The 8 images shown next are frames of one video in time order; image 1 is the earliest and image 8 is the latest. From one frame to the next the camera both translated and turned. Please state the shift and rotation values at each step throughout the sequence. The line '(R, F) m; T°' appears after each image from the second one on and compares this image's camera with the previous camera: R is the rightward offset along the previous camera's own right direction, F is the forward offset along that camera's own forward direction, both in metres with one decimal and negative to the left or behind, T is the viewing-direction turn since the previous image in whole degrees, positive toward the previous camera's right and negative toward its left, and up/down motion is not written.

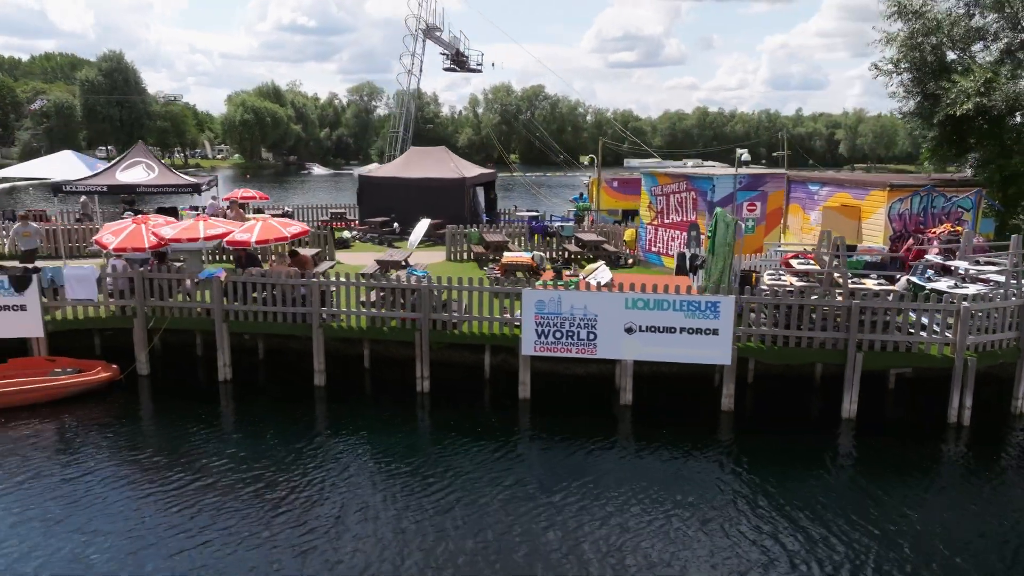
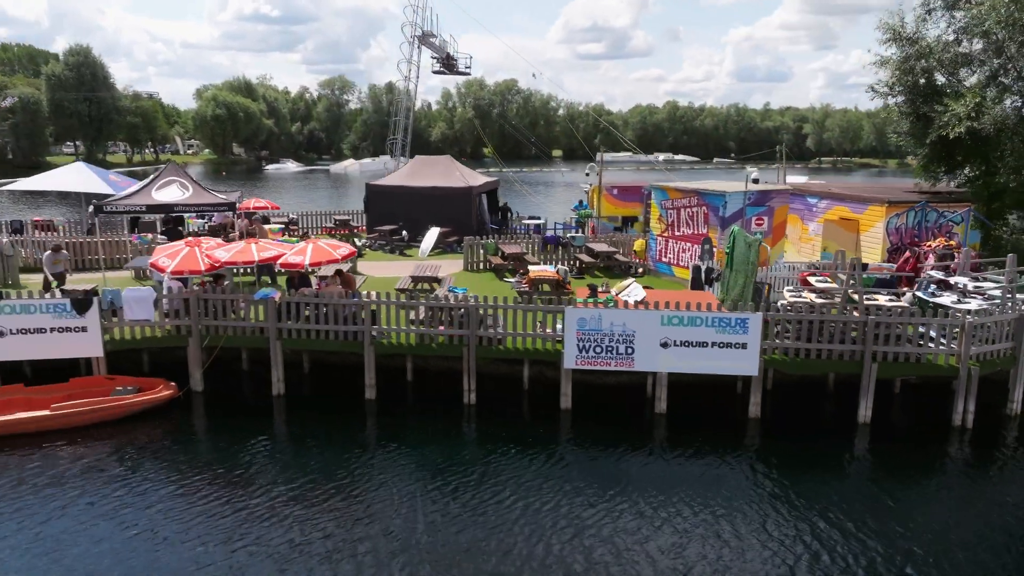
(-1.4, -0.9) m; +2°
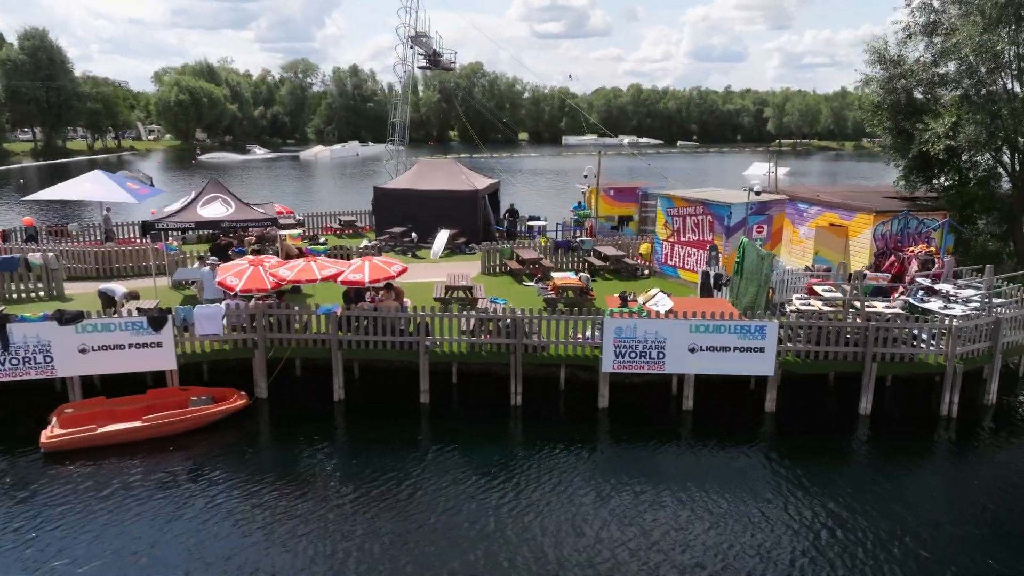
(-1.7, -1.4) m; +3°
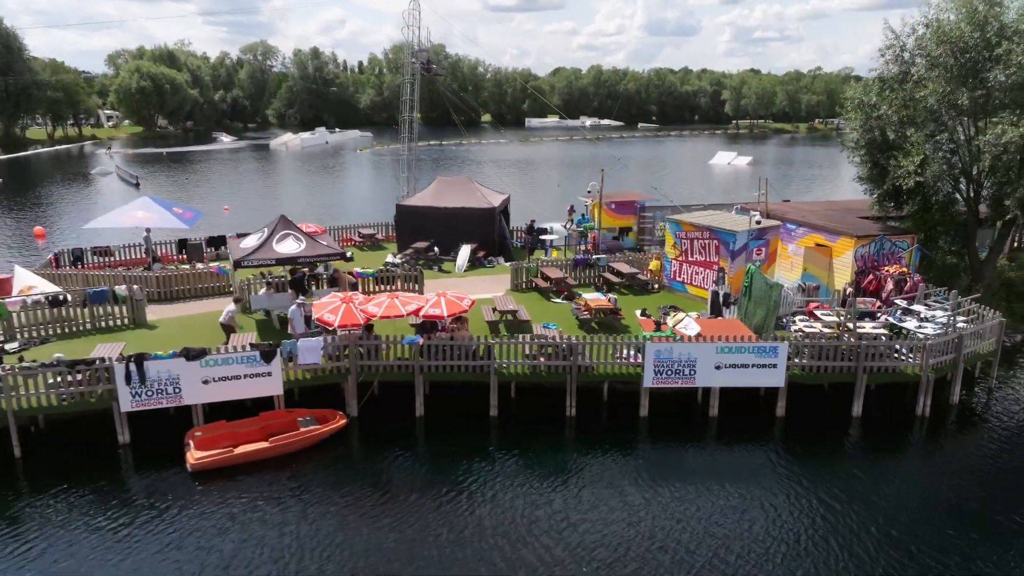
(-2.5, -2.7) m; +3°
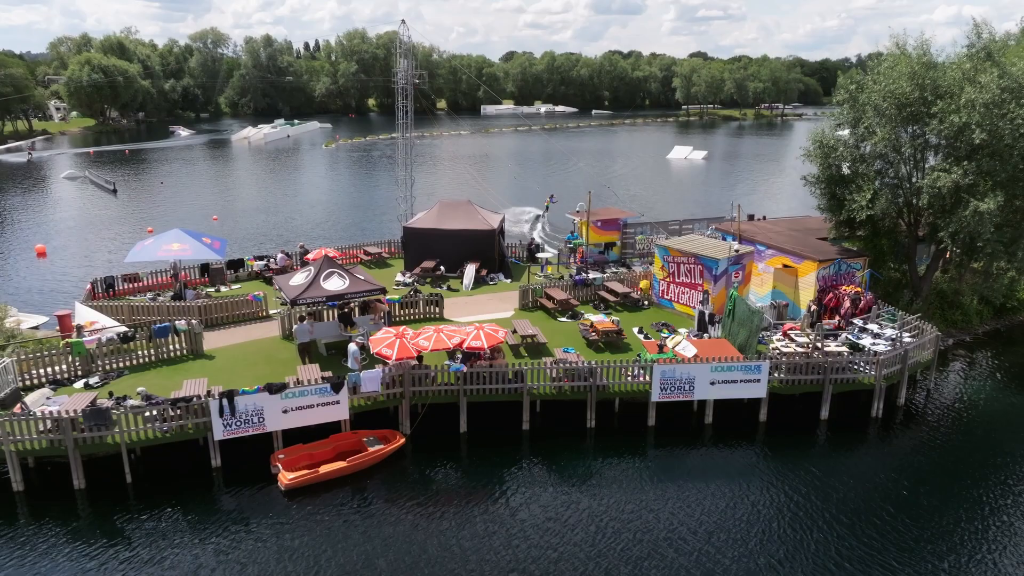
(-2.3, -3.1) m; +4°
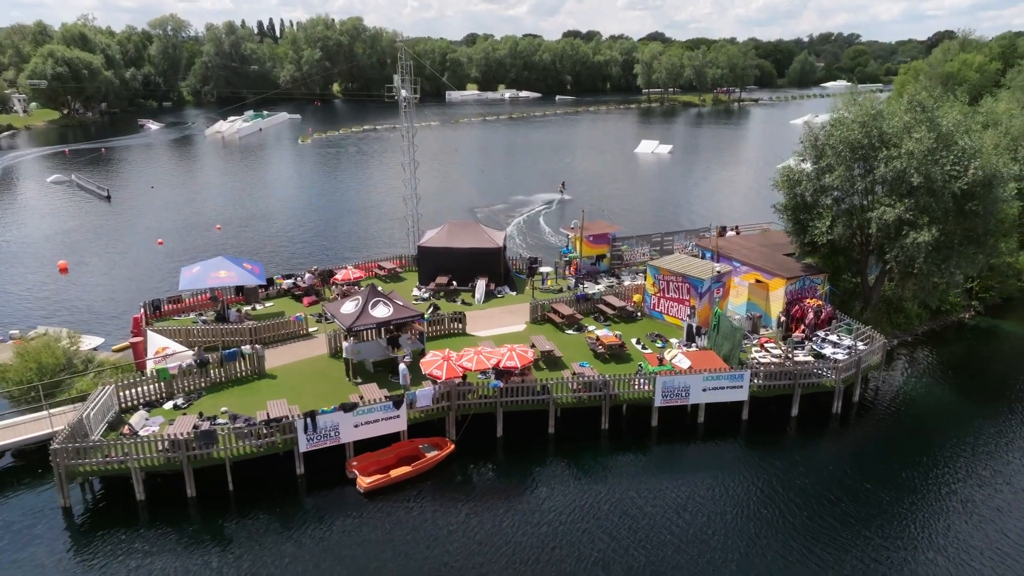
(-2.4, -4.0) m; +3°
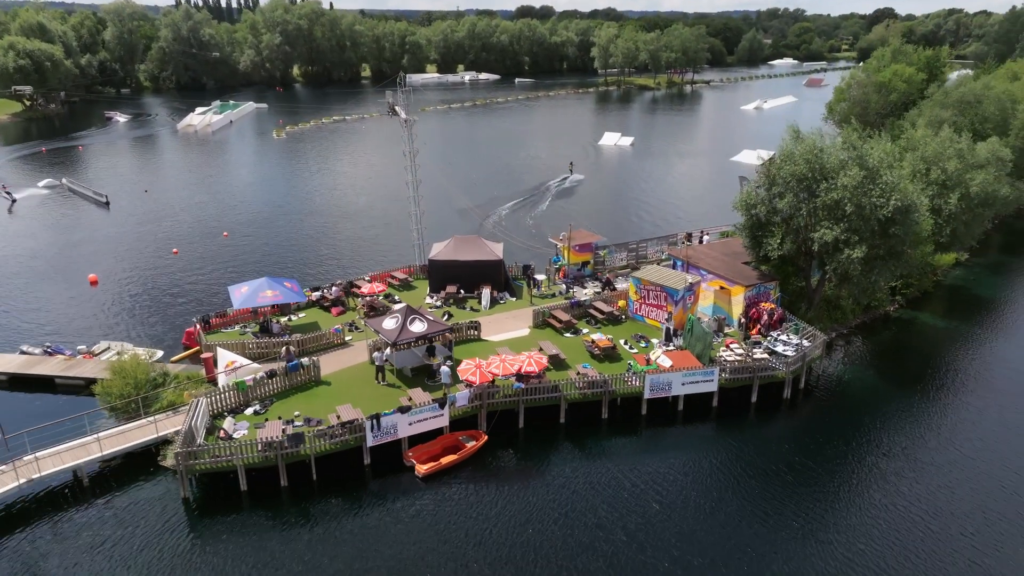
(-2.7, -5.7) m; +4°
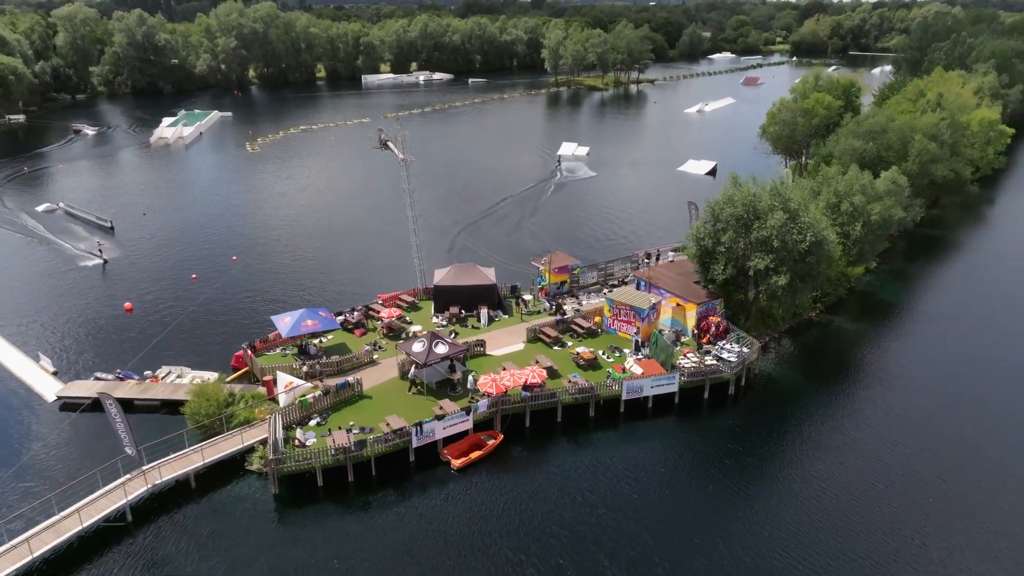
(-3.1, -8.2) m; +4°
